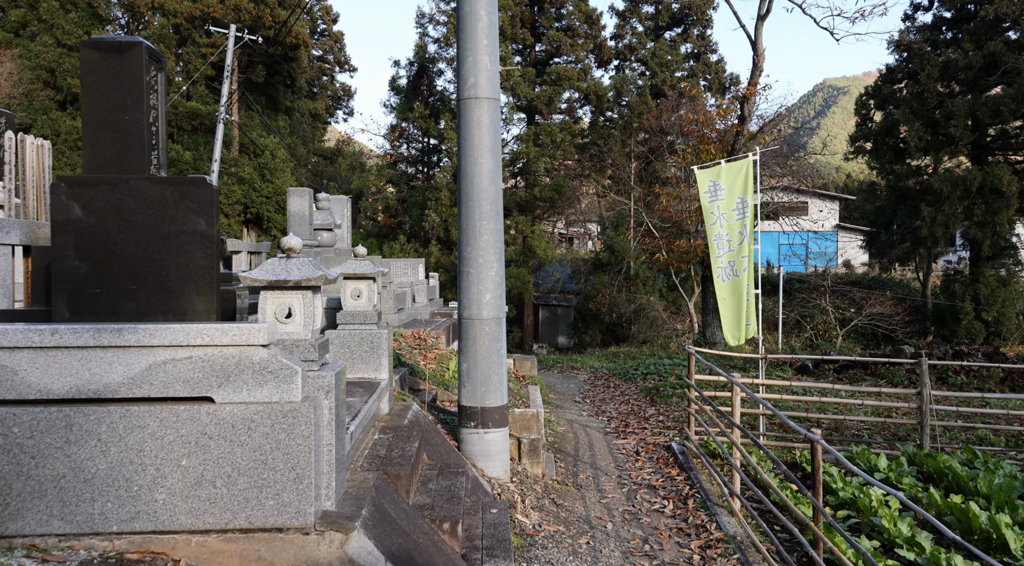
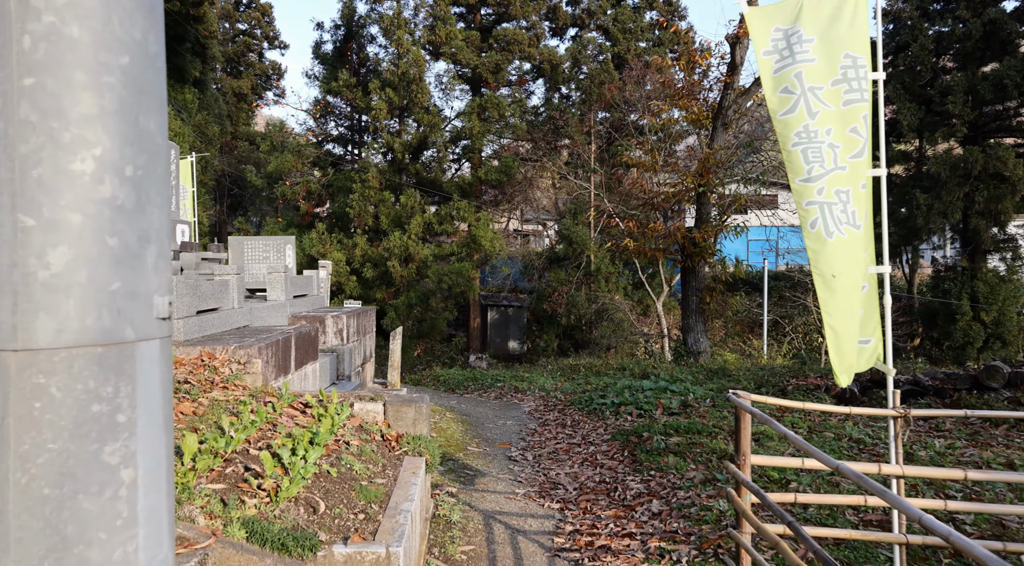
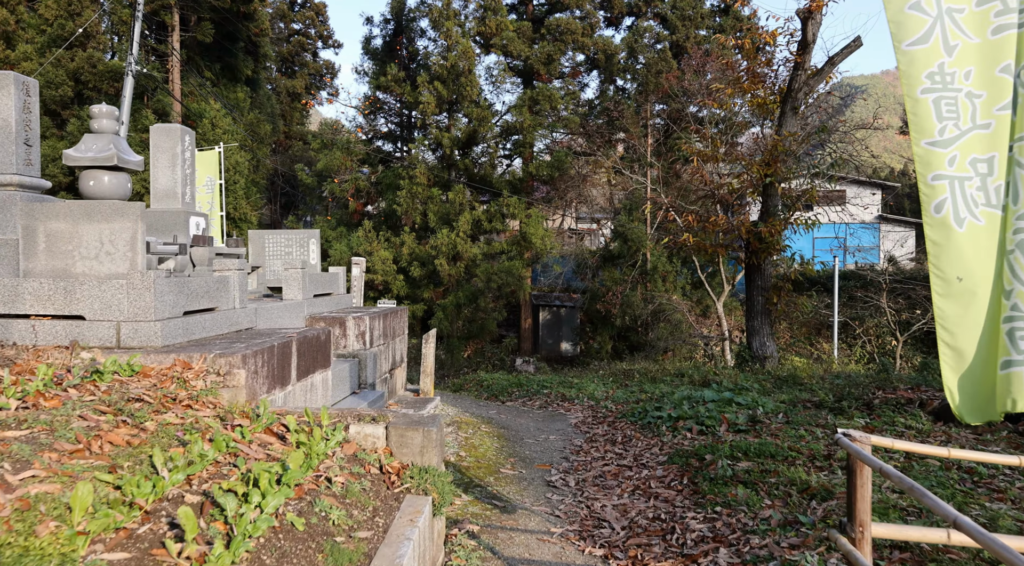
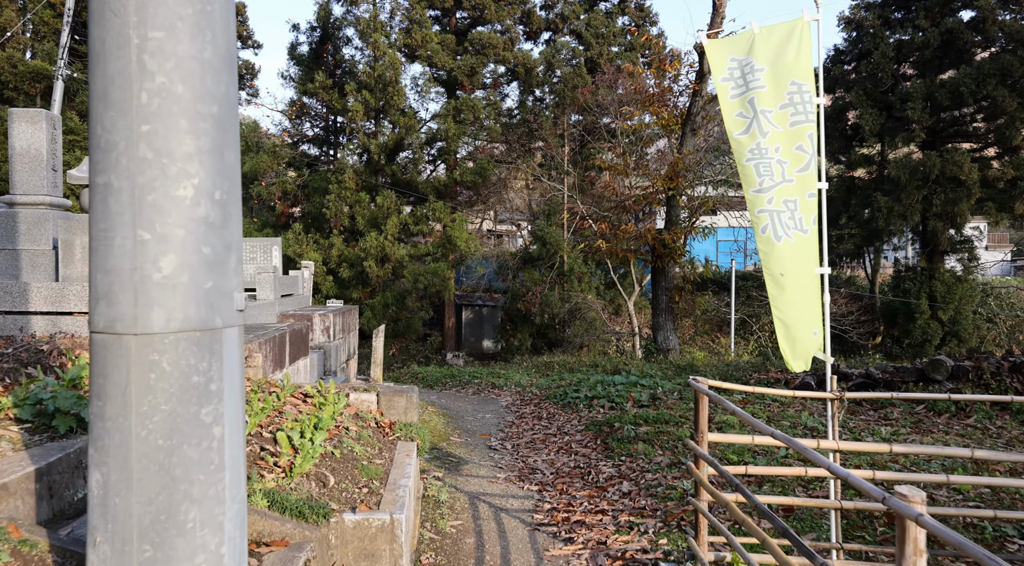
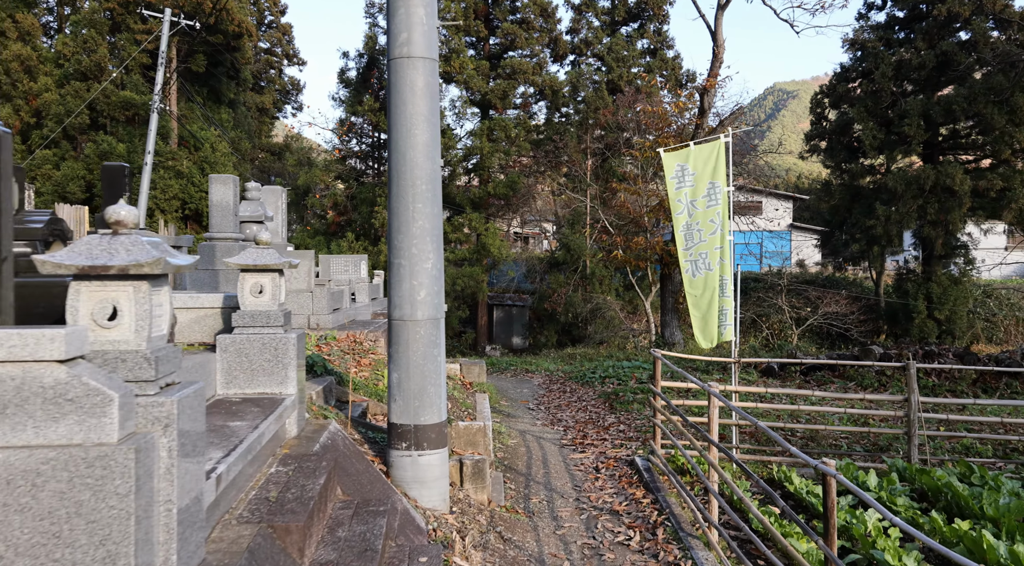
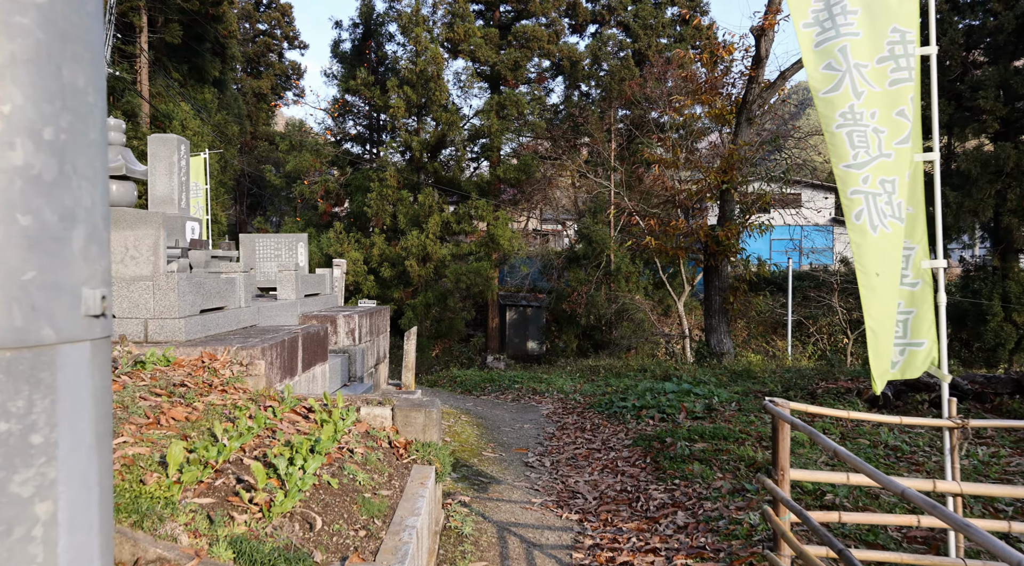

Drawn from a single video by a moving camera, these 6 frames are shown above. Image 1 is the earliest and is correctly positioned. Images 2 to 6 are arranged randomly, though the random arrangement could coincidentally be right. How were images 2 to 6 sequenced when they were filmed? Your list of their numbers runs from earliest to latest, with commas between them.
5, 4, 2, 6, 3
